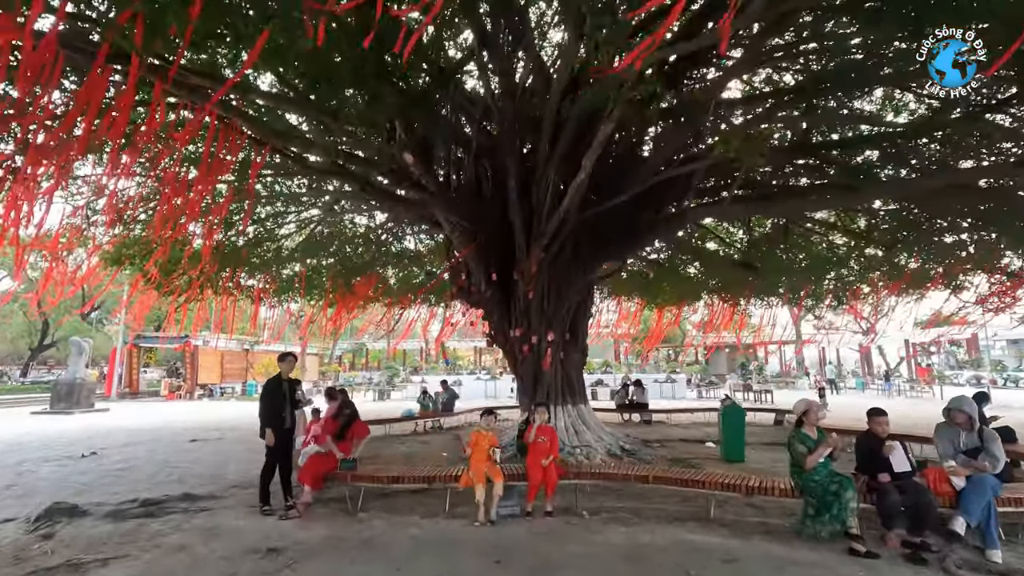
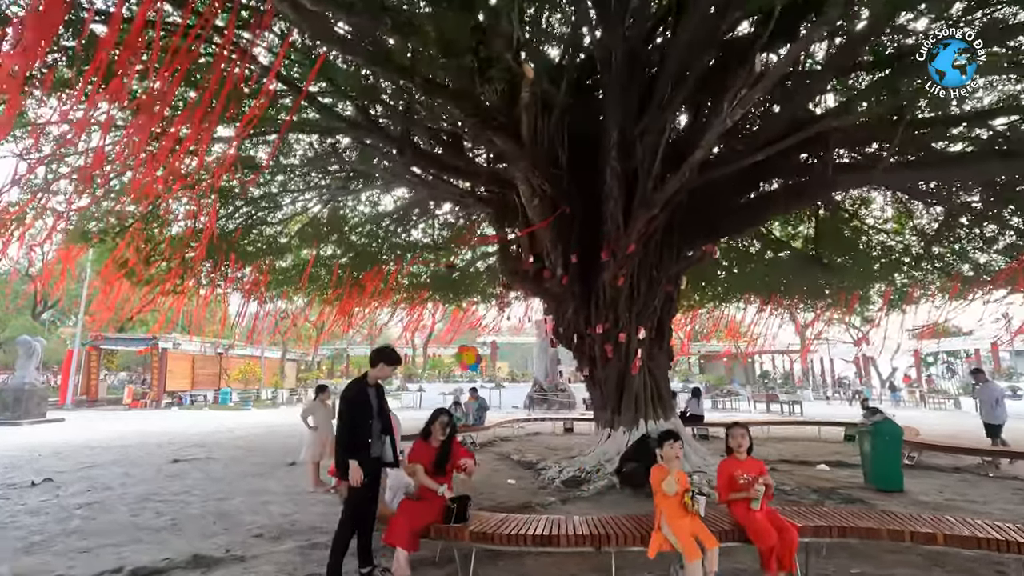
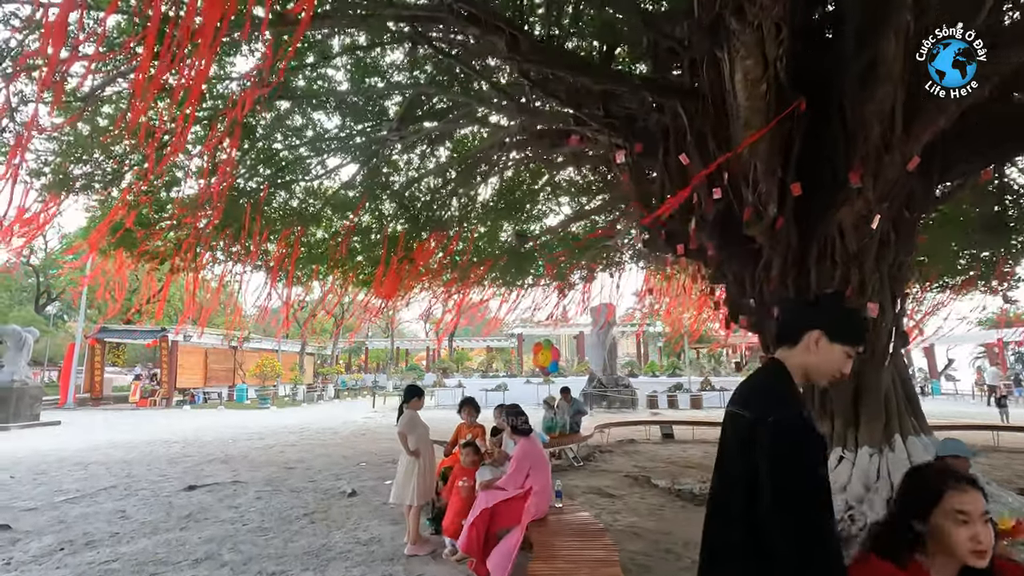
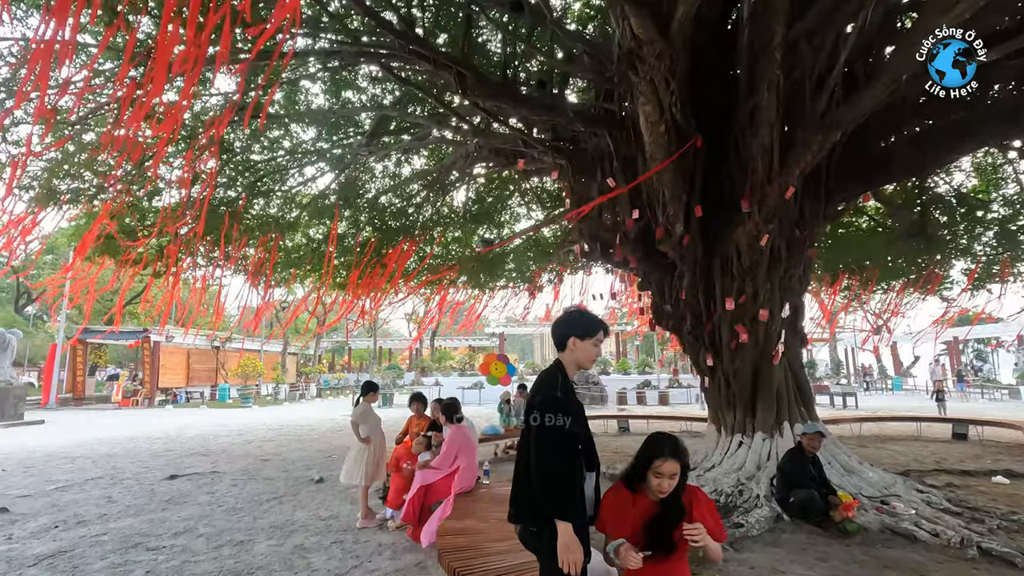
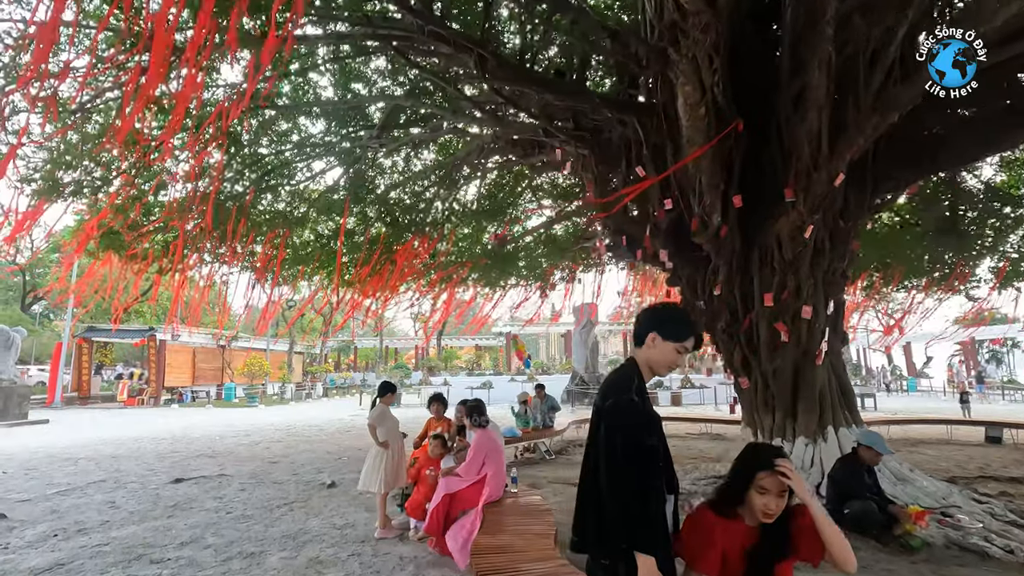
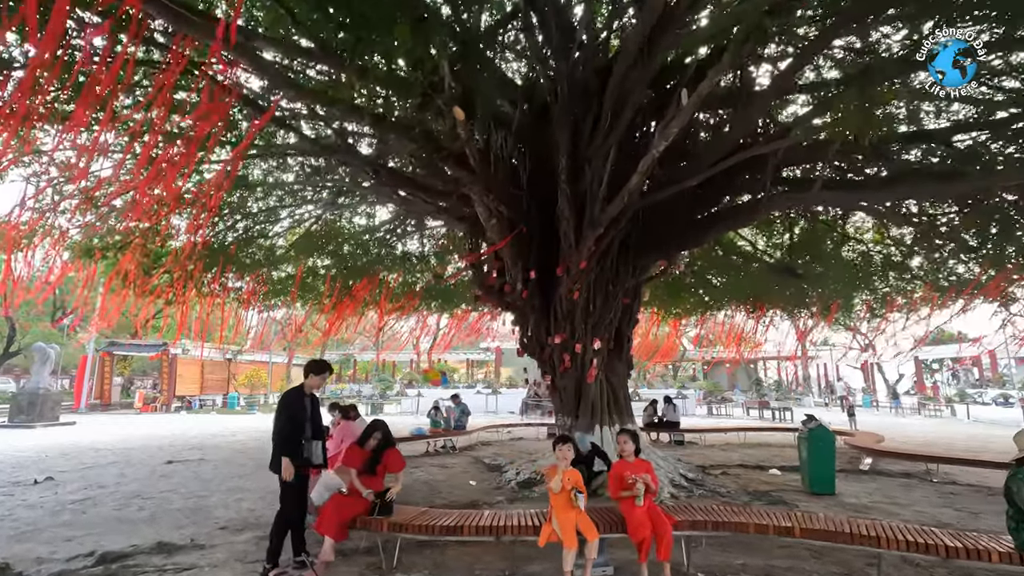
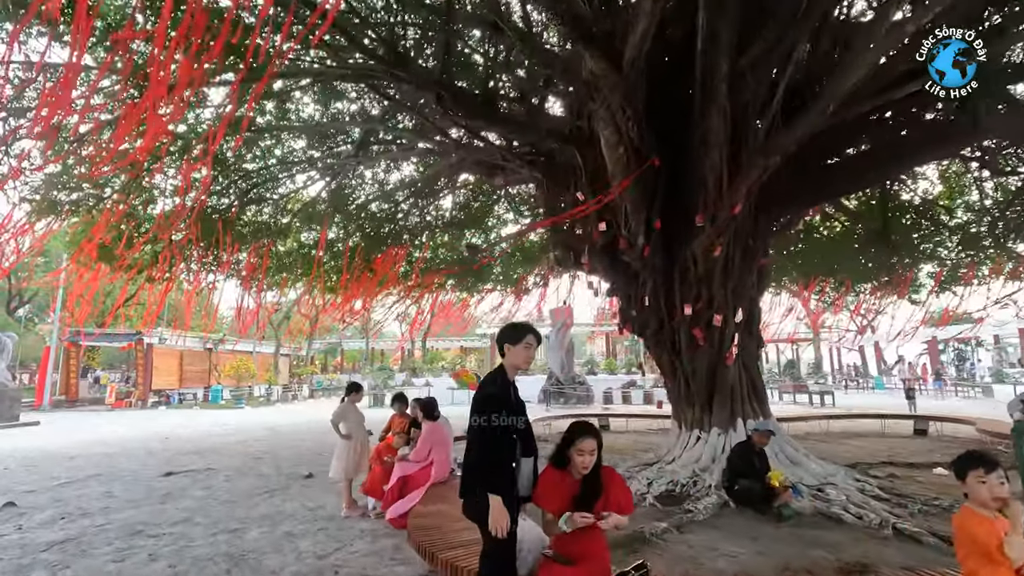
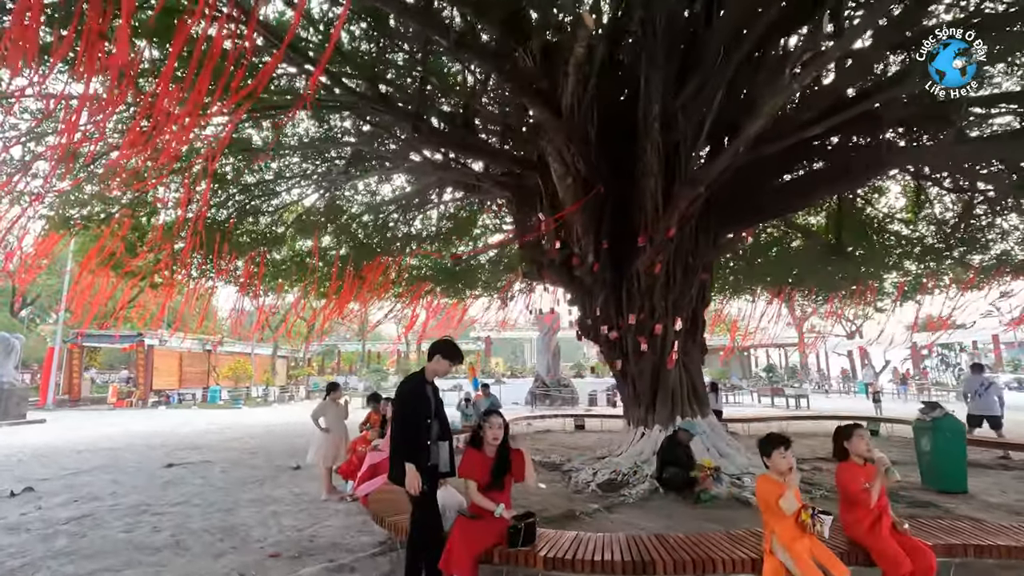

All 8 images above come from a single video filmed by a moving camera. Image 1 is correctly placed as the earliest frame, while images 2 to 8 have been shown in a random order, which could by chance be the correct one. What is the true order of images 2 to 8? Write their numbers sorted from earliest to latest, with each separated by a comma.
6, 2, 8, 7, 4, 5, 3
